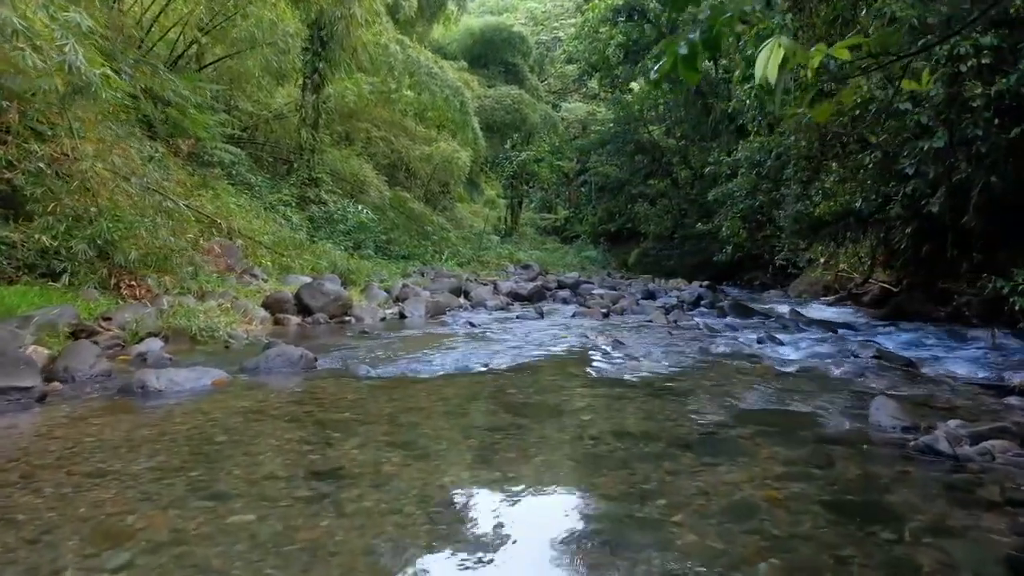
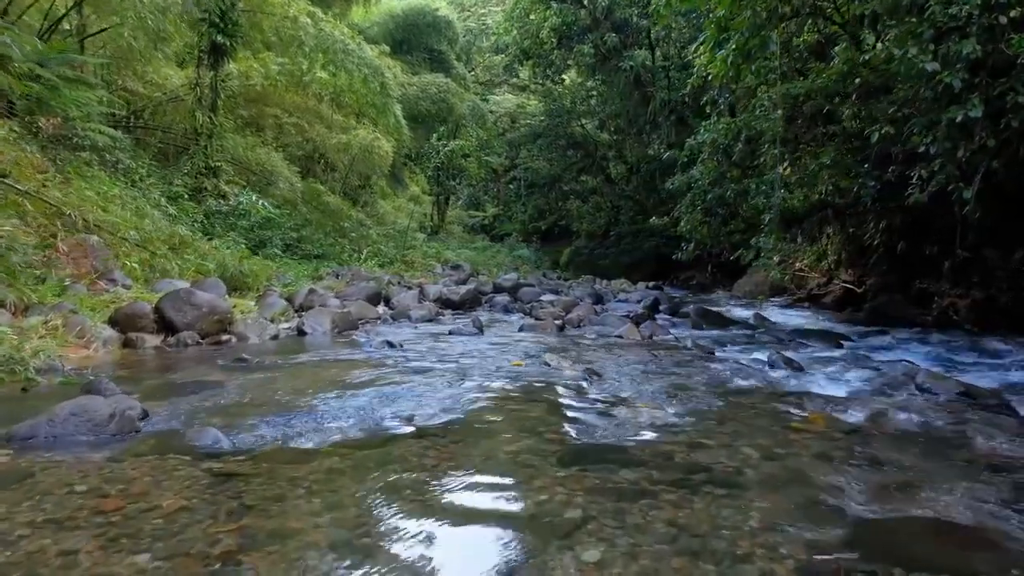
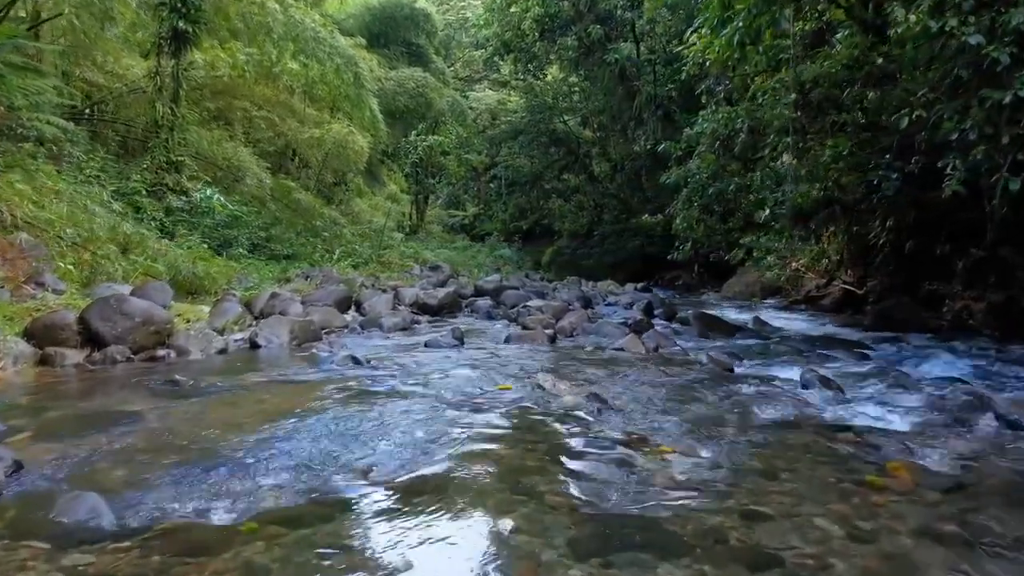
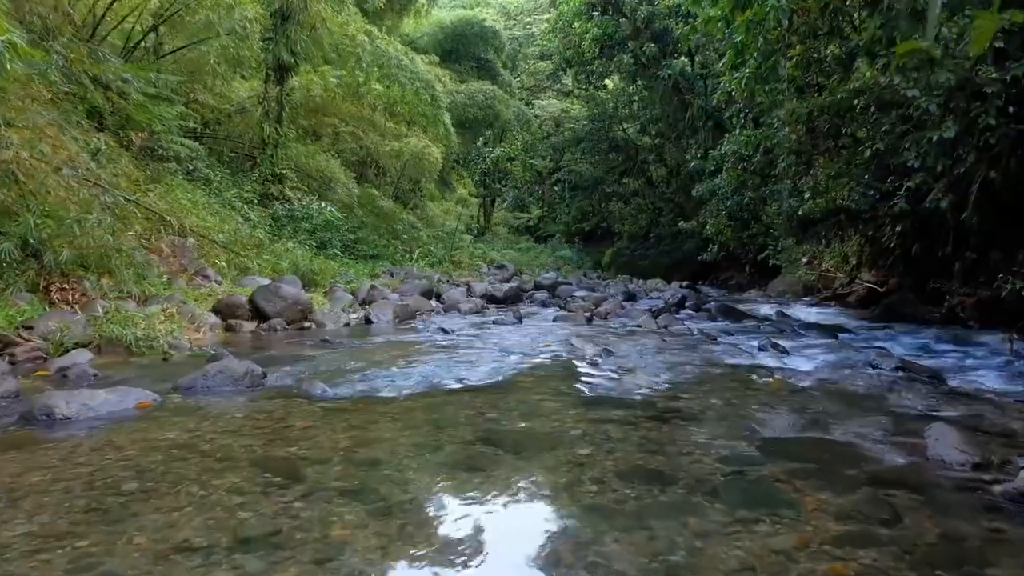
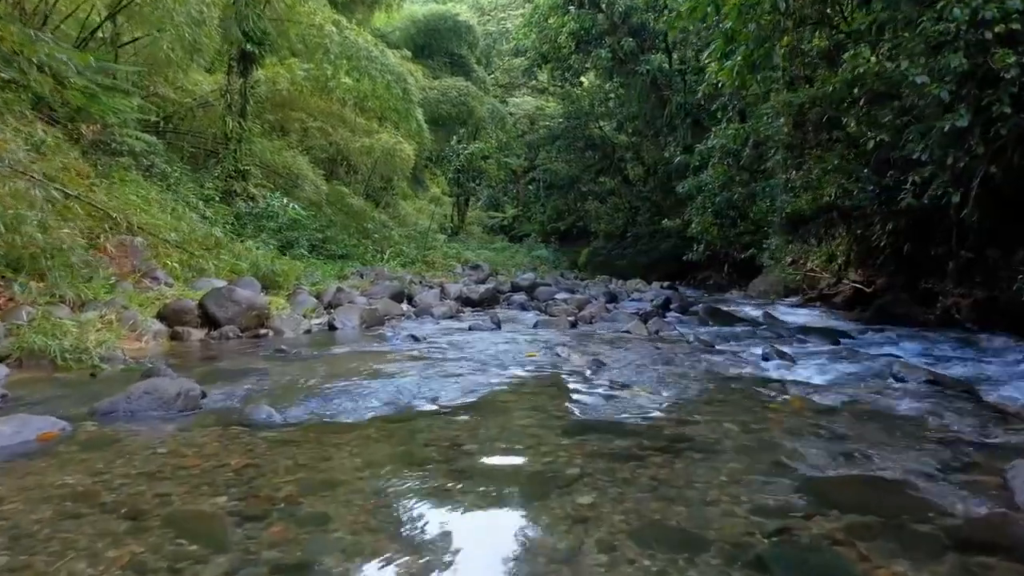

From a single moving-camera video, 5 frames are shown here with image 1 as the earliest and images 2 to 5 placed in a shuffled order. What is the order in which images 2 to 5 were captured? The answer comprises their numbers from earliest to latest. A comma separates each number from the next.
4, 5, 2, 3
